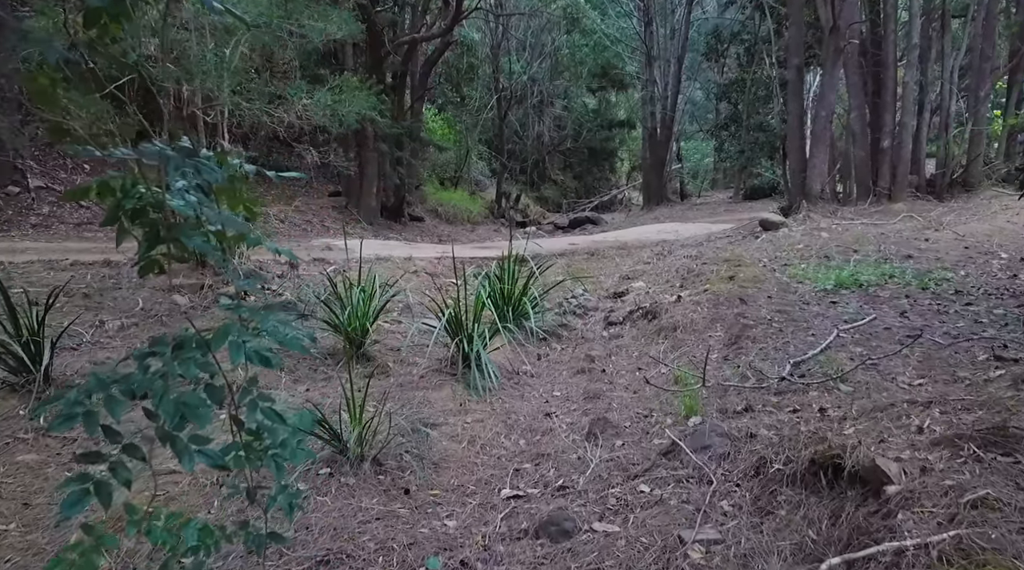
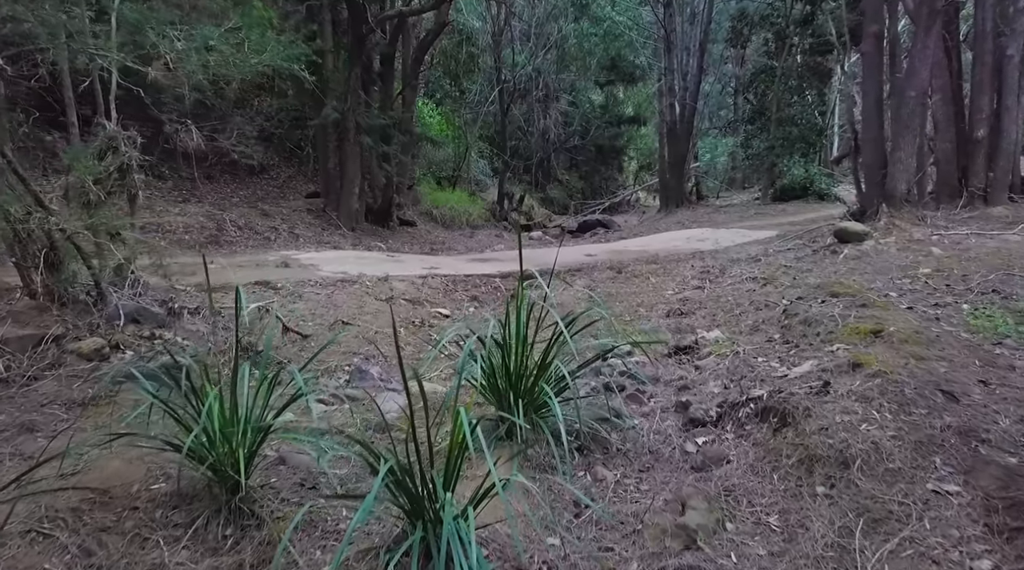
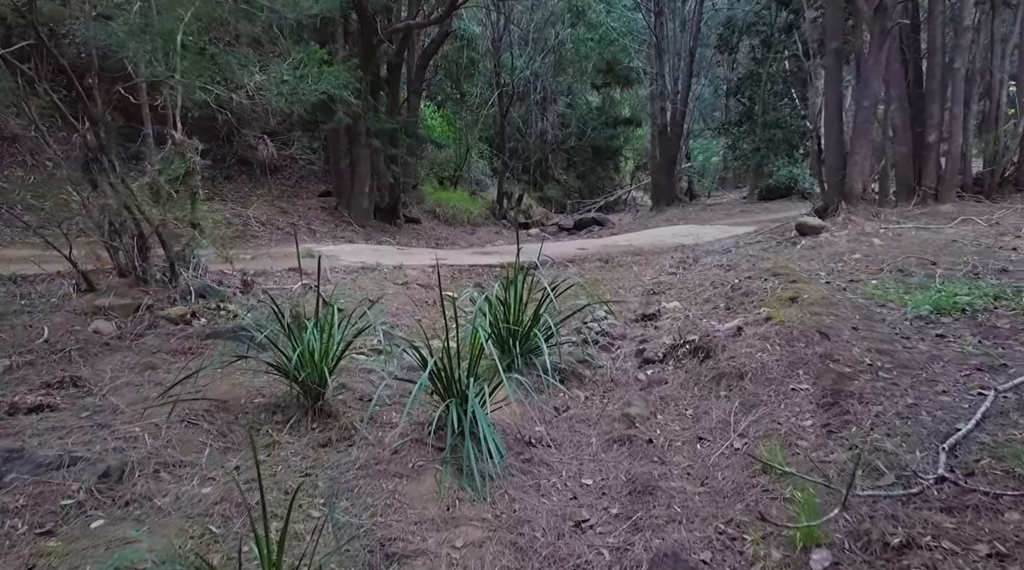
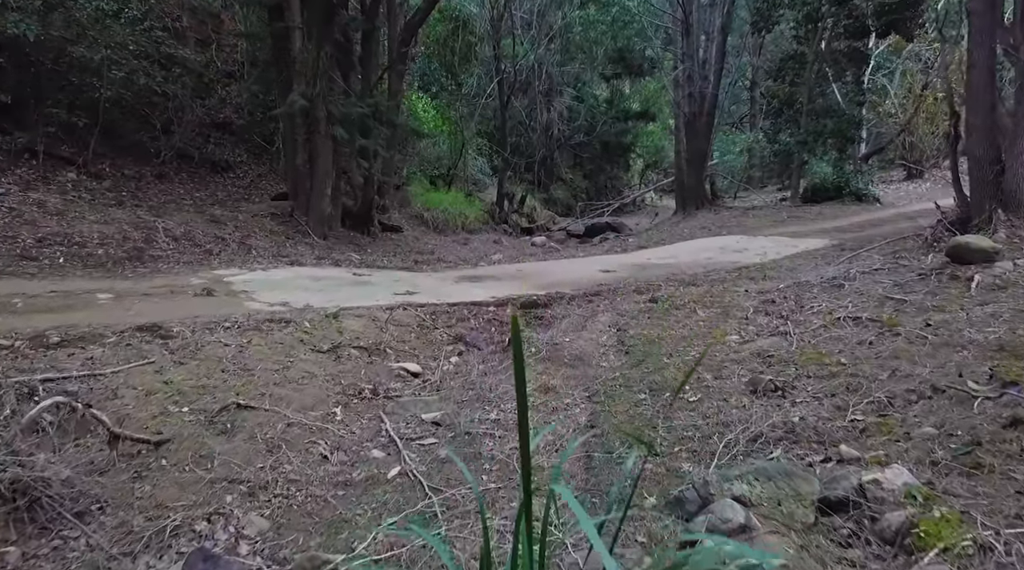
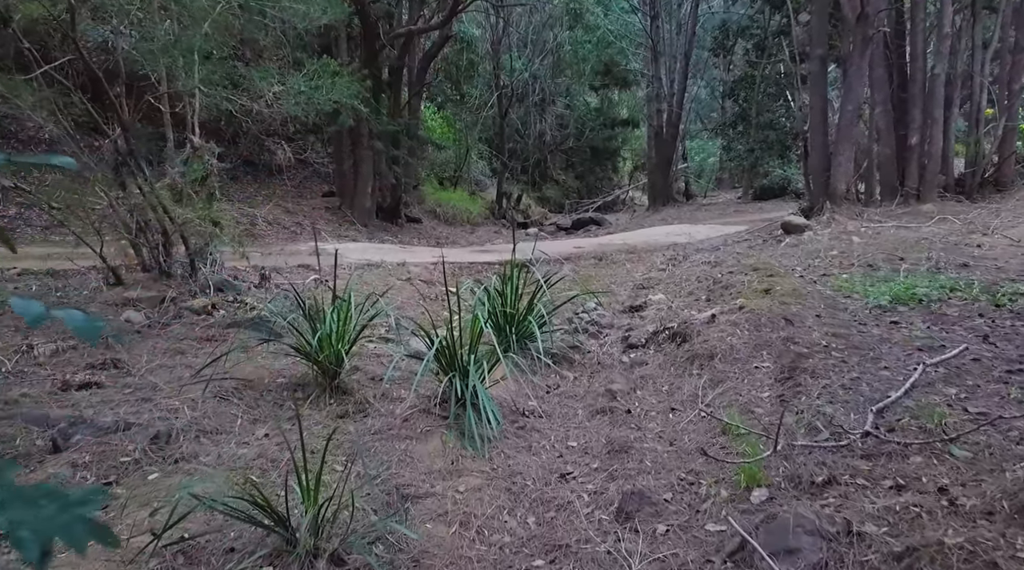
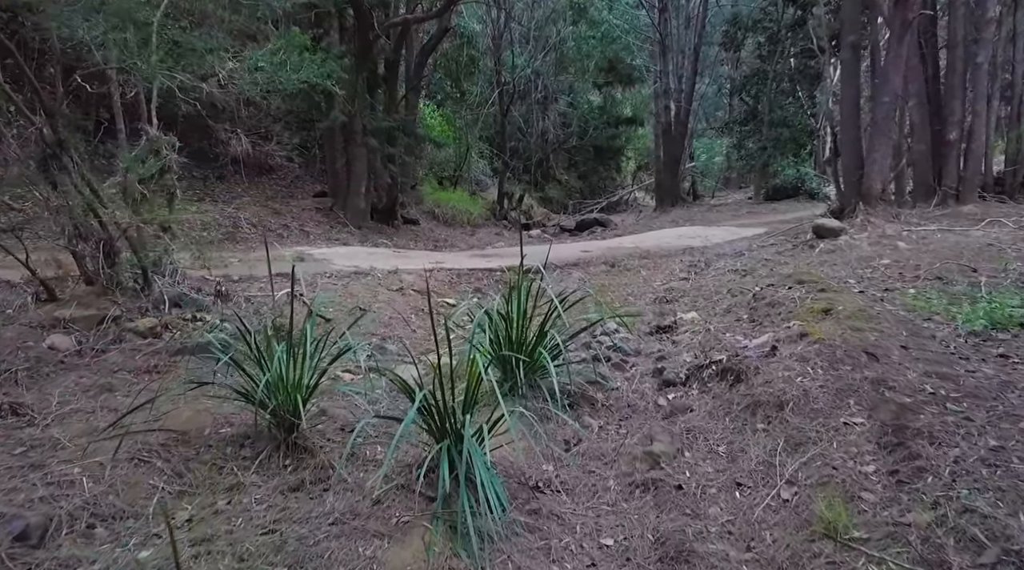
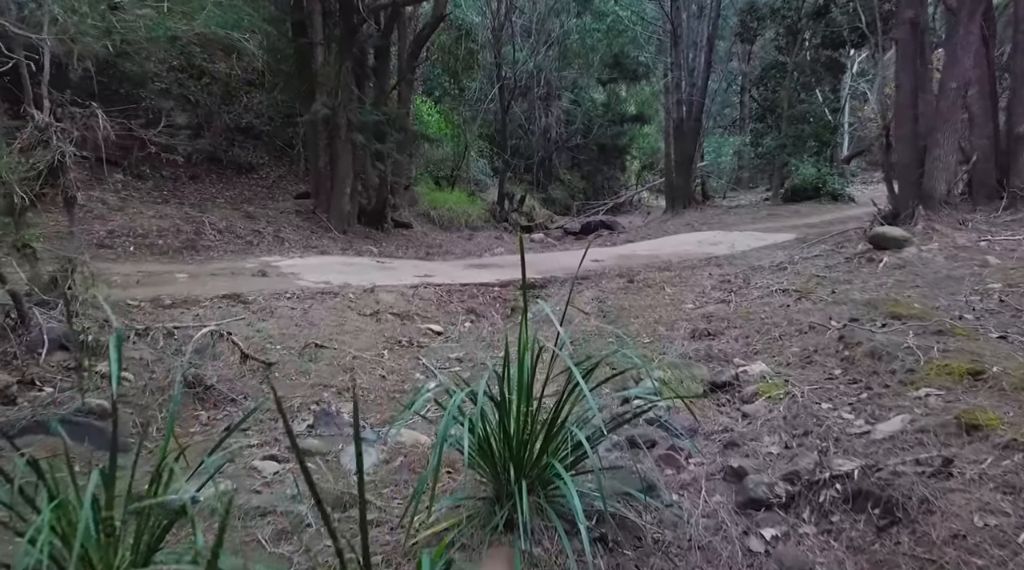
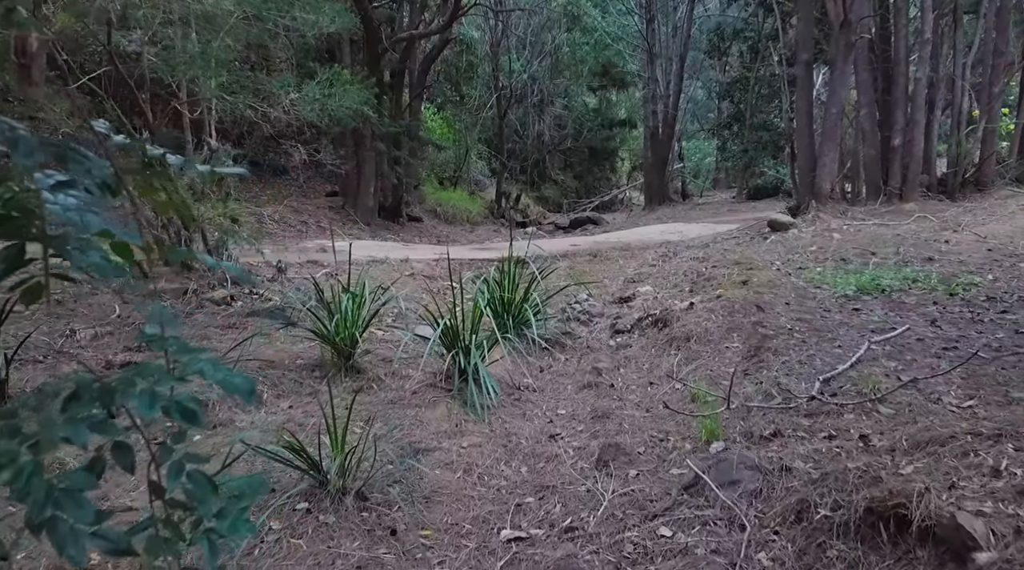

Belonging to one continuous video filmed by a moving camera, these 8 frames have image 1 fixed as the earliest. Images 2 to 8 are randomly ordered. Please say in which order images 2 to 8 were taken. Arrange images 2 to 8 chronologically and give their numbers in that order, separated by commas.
8, 5, 3, 6, 2, 7, 4
